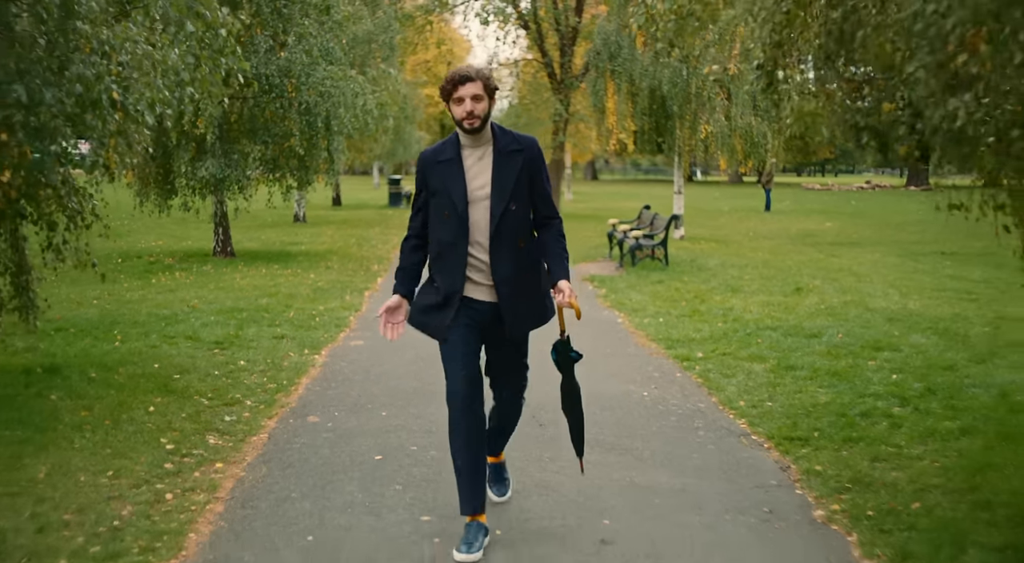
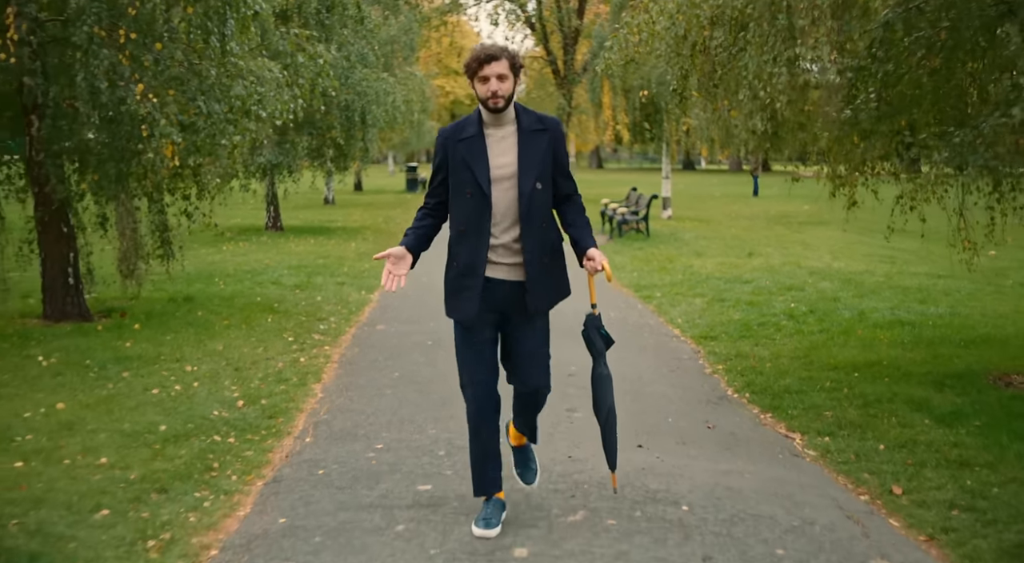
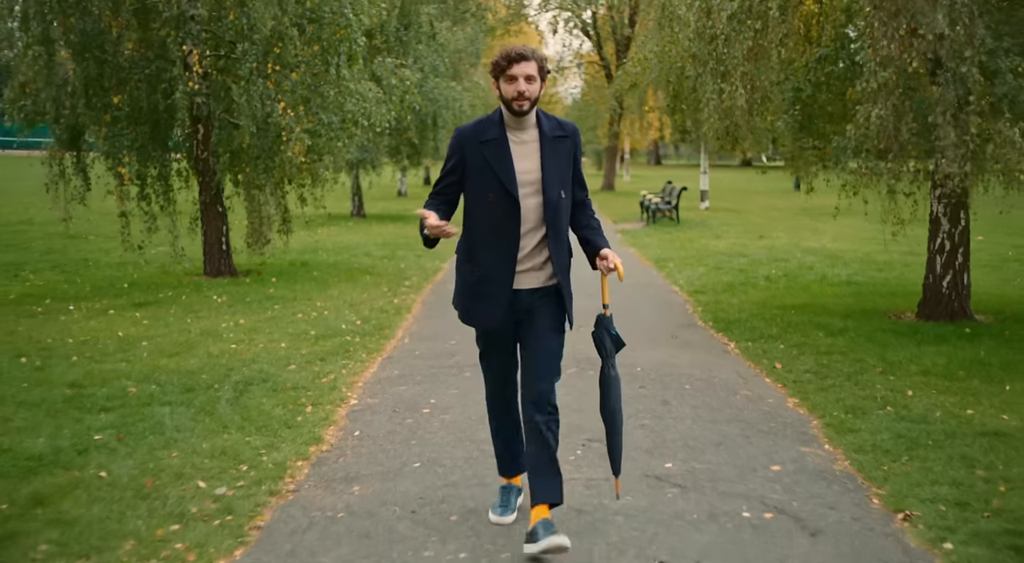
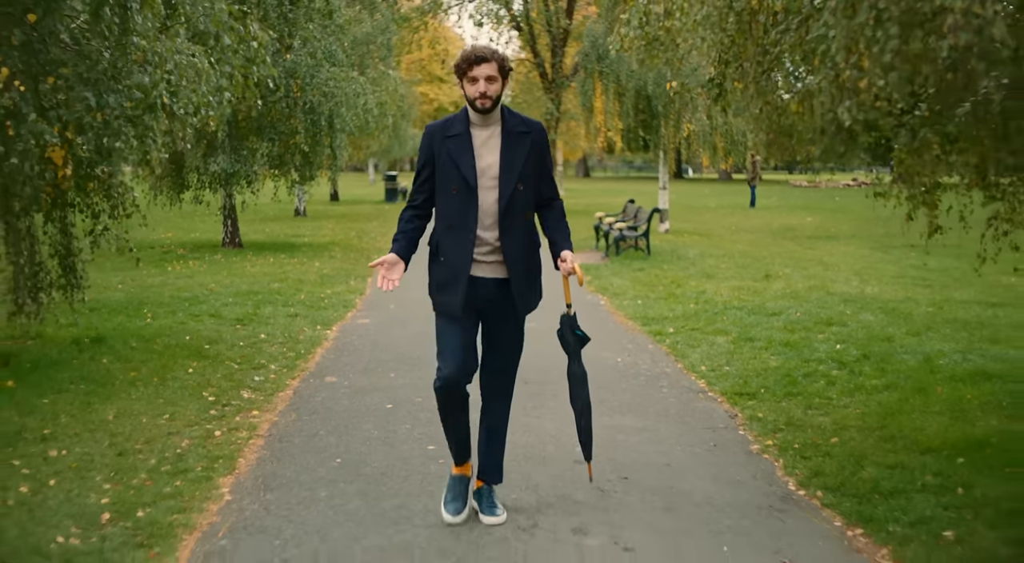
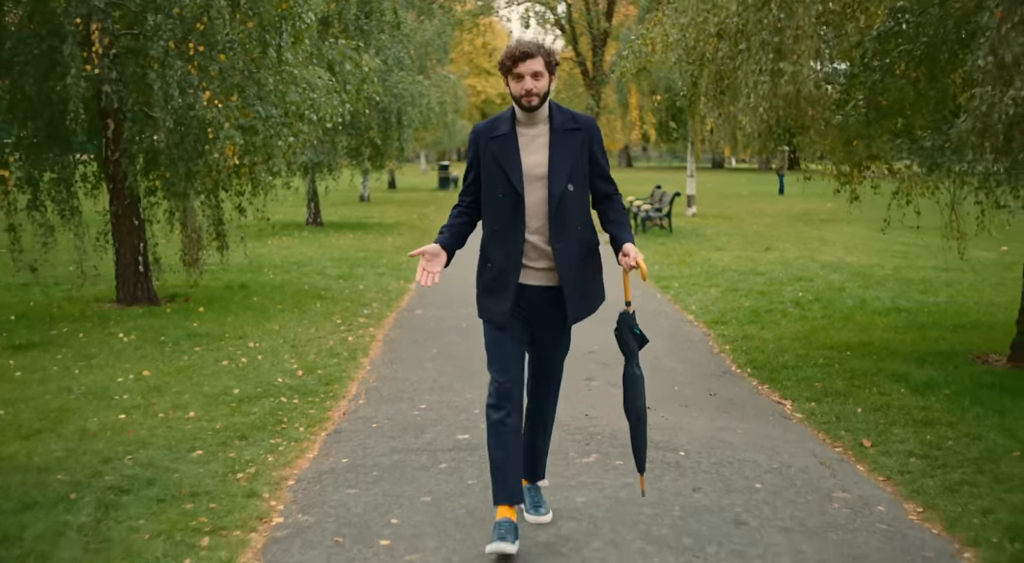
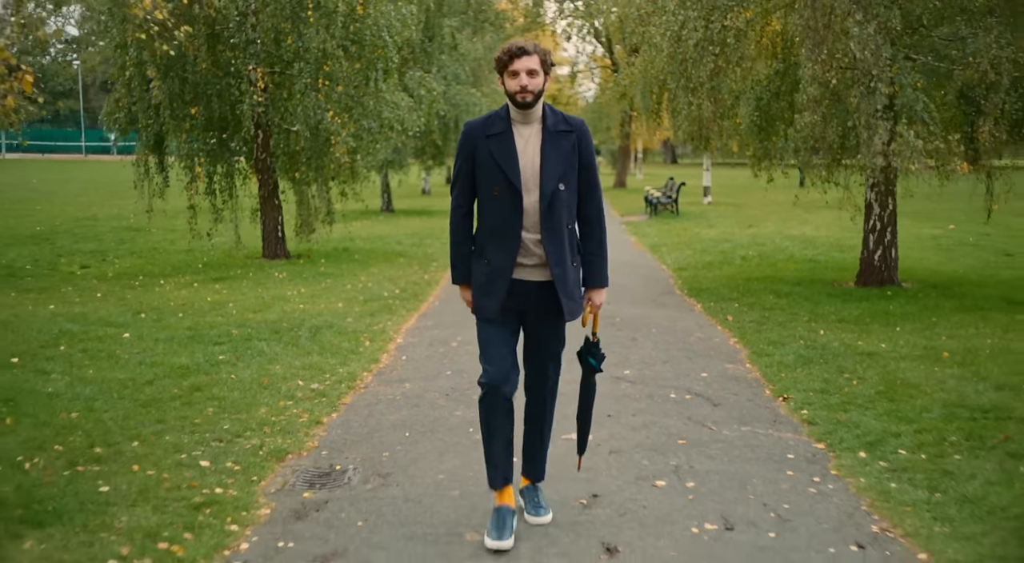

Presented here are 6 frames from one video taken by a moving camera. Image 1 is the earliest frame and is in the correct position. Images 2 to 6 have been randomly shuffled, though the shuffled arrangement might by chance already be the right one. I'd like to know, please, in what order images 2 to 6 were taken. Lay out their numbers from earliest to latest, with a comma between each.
4, 2, 5, 3, 6
